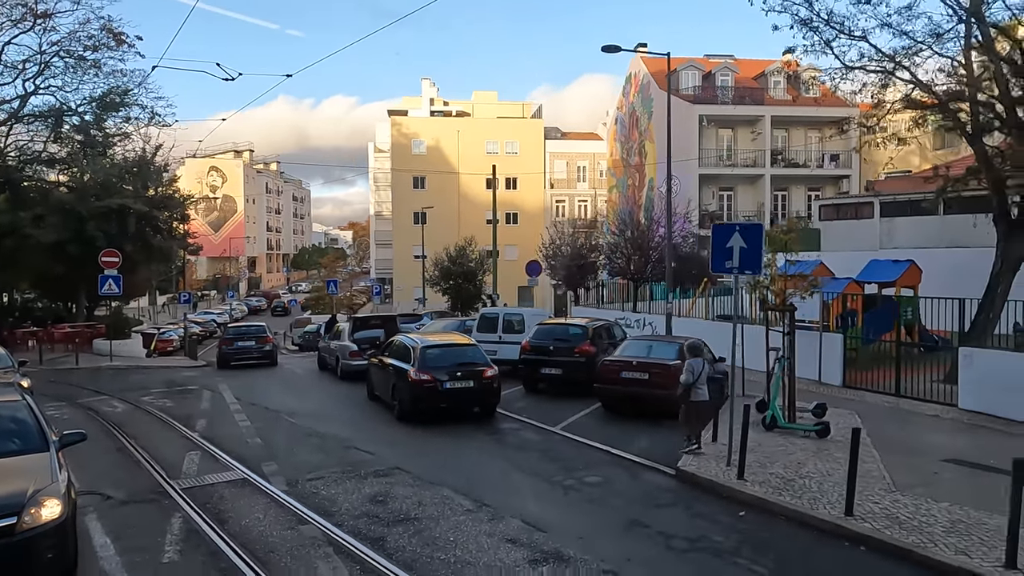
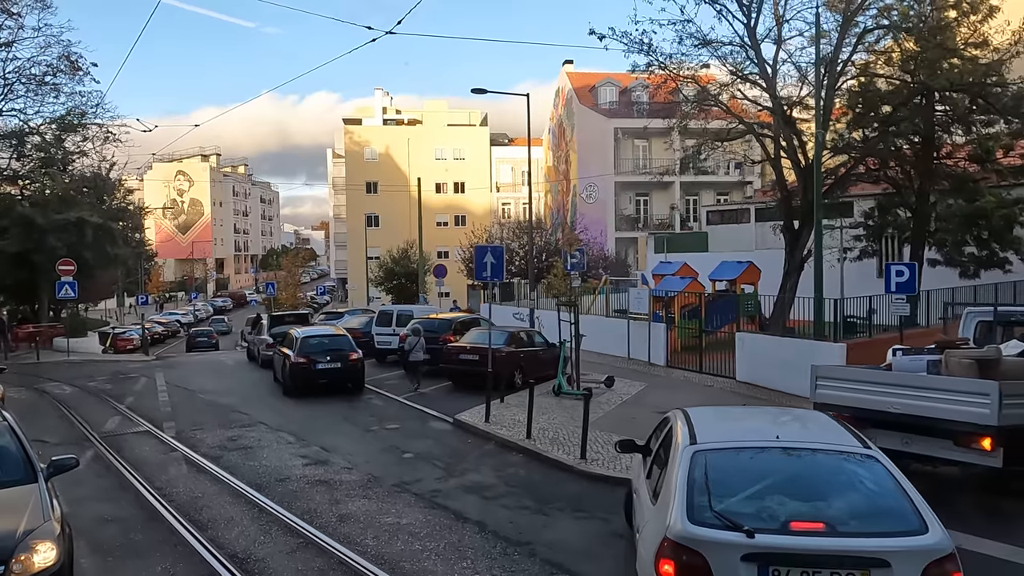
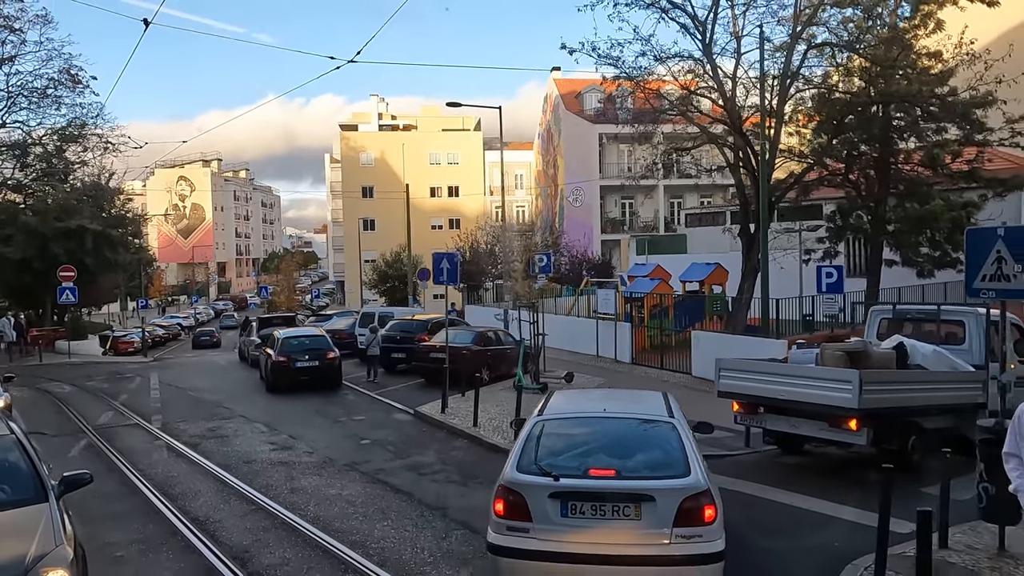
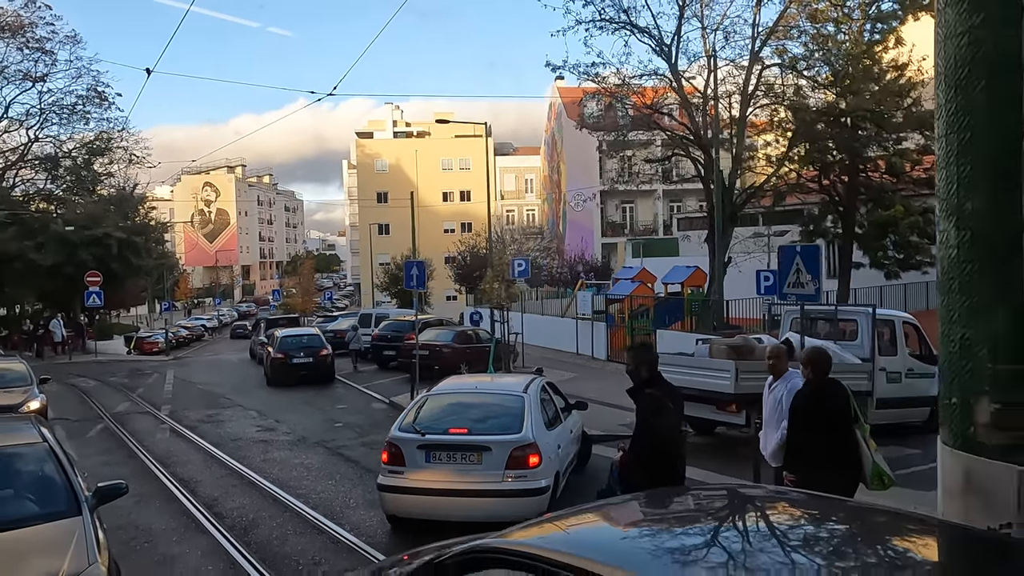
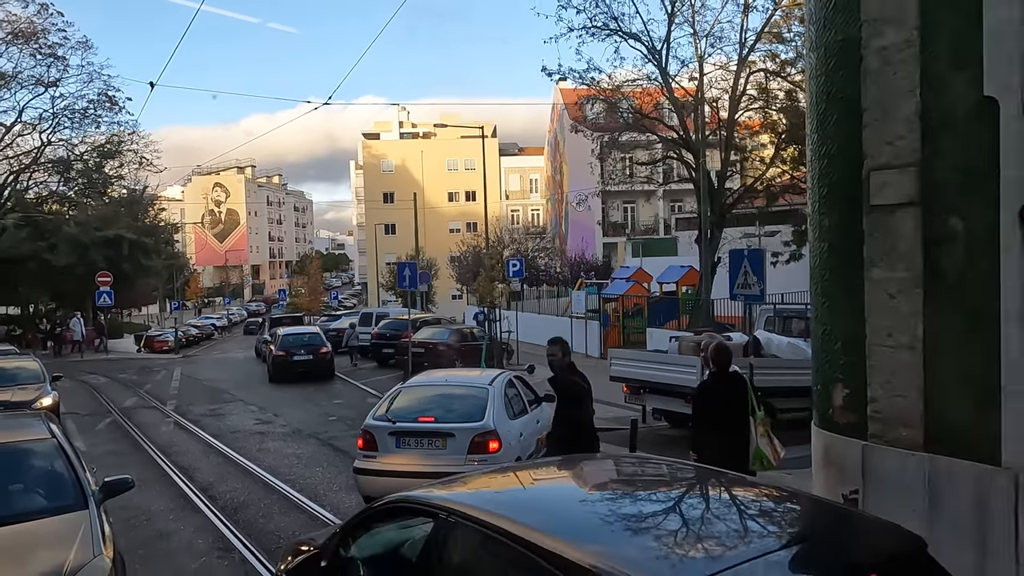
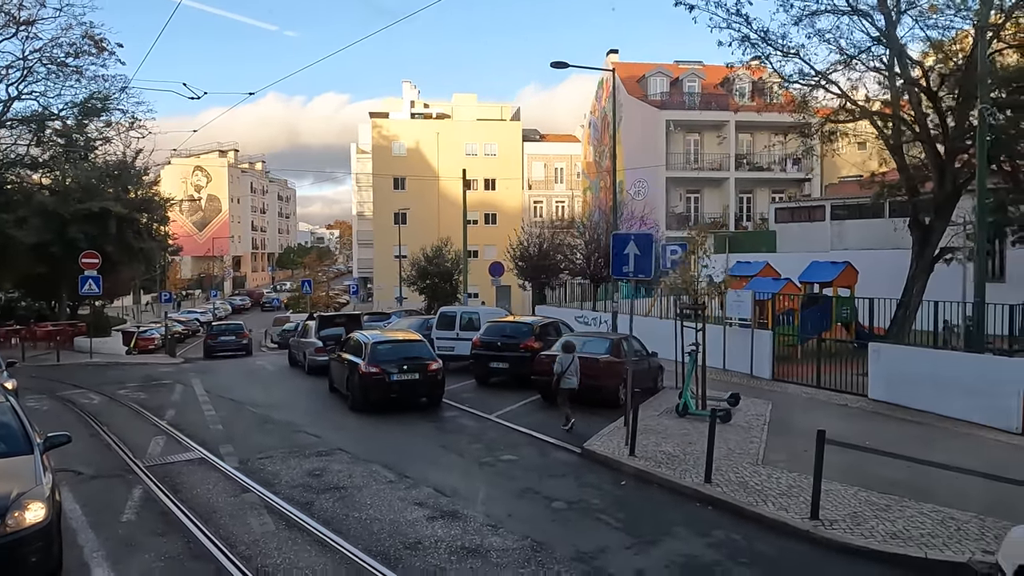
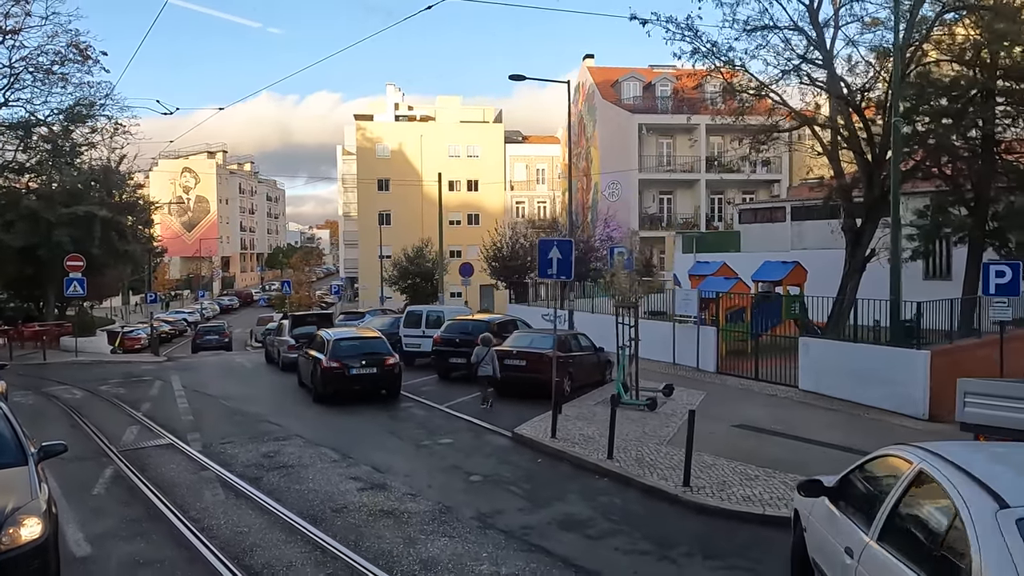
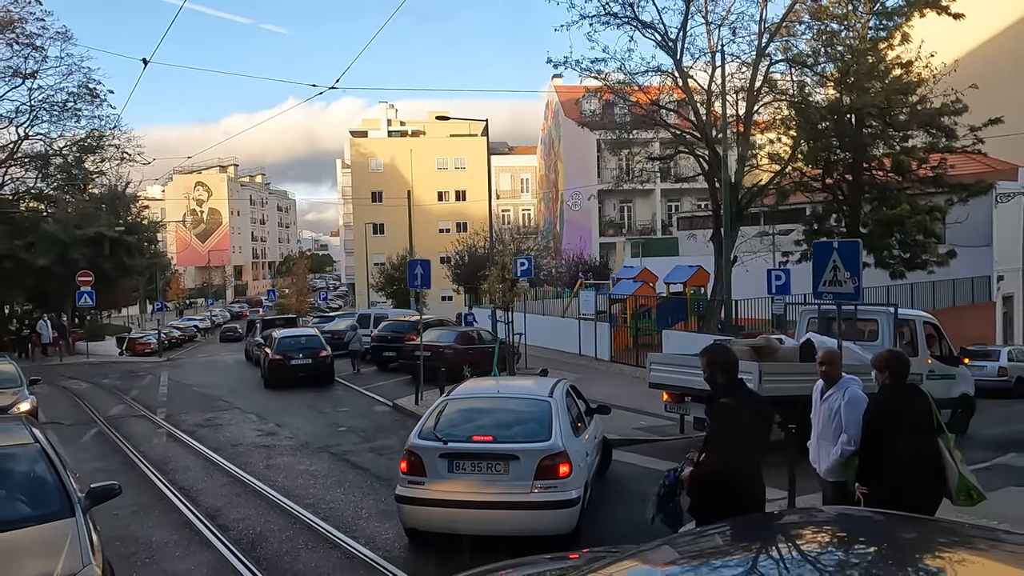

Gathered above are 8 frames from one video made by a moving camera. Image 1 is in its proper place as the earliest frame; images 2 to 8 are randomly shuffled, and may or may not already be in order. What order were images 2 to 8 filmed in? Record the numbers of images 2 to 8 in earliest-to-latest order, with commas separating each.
6, 7, 2, 3, 8, 4, 5
